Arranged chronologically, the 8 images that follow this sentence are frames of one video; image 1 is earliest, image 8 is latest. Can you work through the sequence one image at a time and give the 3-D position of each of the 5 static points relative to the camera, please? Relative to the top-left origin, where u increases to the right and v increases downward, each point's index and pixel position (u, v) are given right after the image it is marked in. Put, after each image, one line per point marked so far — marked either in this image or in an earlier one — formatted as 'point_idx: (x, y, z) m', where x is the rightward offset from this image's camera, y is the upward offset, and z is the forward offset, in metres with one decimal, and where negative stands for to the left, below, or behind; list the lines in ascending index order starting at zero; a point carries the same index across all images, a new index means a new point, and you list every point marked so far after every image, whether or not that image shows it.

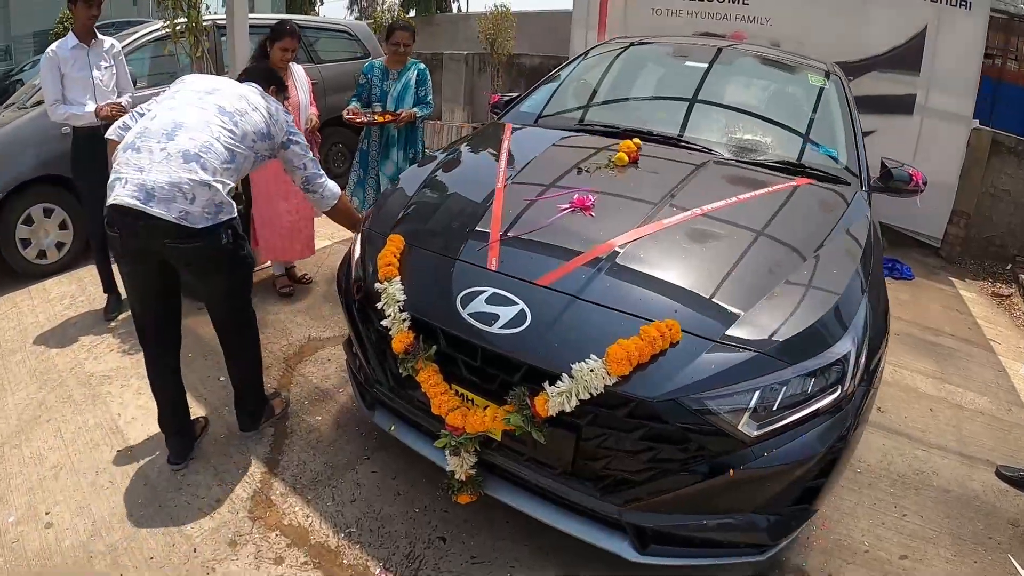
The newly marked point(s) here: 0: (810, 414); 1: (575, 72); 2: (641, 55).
0: (+0.8, -0.3, +1.7) m
1: (+0.4, +1.2, +3.8) m
2: (+0.7, +1.3, +3.7) m
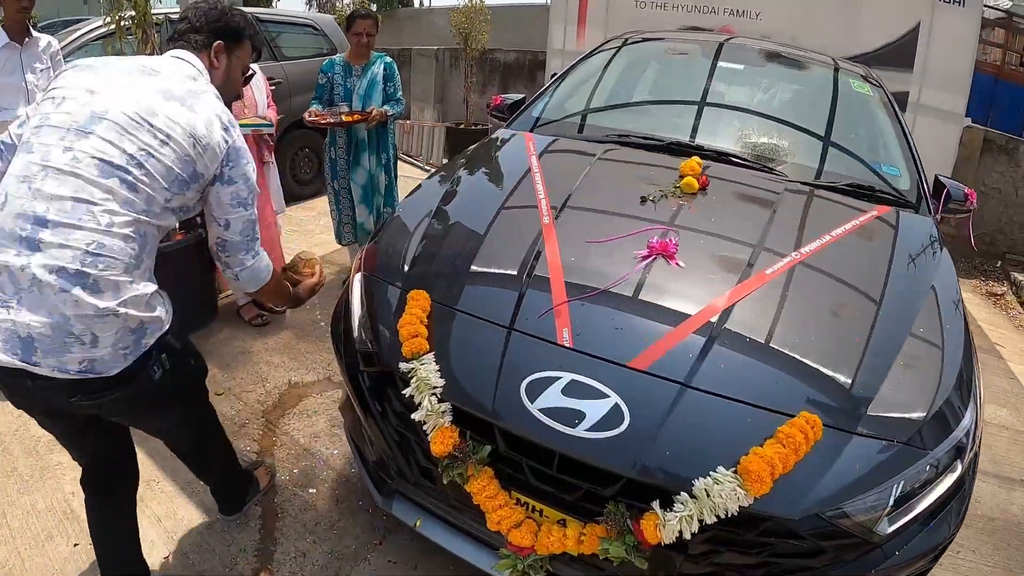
0: (+0.9, -0.4, +1.4) m
1: (+0.3, +1.1, +3.4) m
2: (+0.6, +1.2, +3.4) m
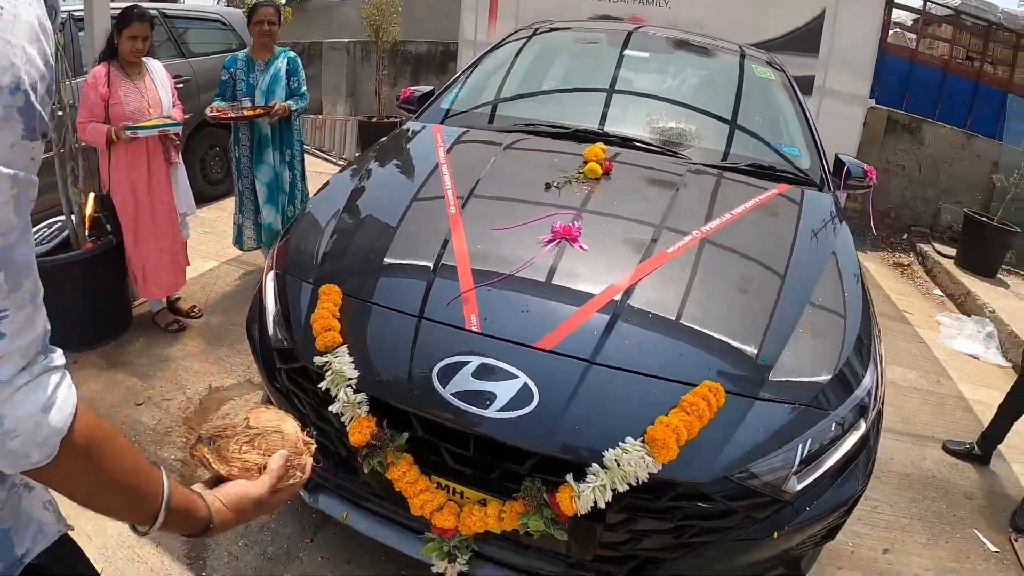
0: (+0.7, -0.4, +1.5) m
1: (-0.1, +1.2, +3.4) m
2: (+0.2, +1.3, +3.4) m
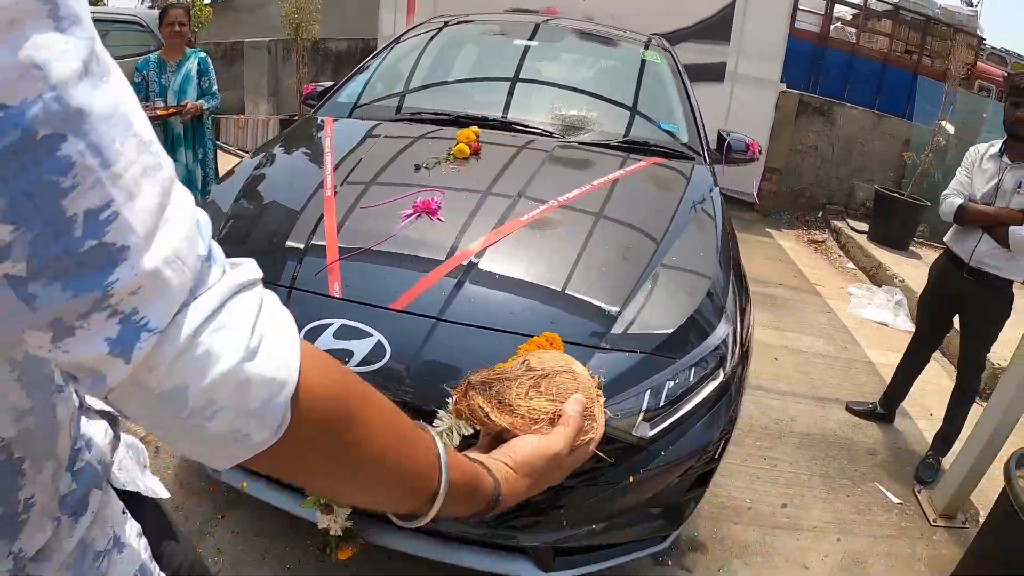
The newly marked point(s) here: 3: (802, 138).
0: (+0.5, -0.3, +1.6) m
1: (-0.6, +1.2, +3.5) m
2: (-0.3, +1.4, +3.5) m
3: (+2.7, +1.4, +6.0) m
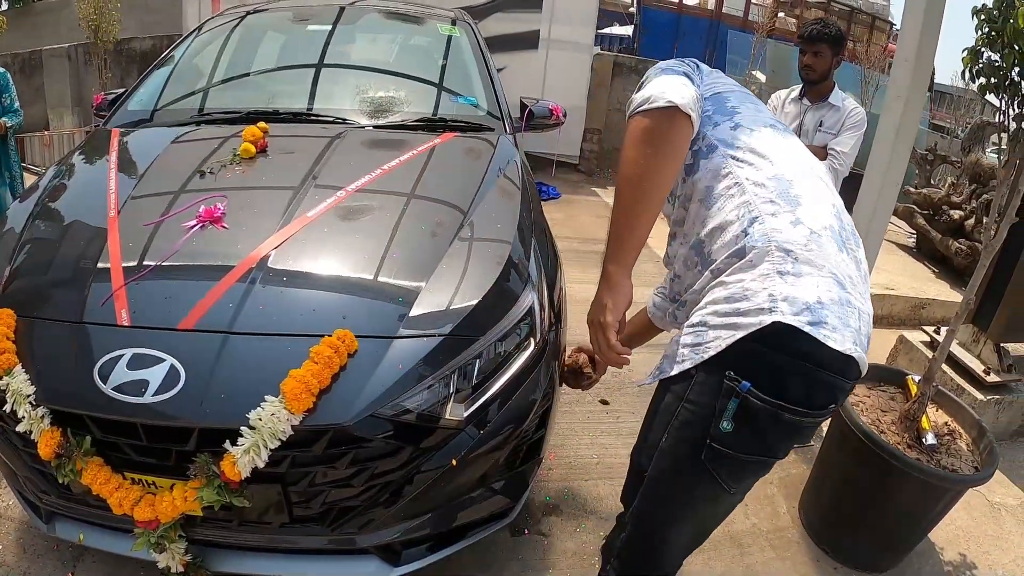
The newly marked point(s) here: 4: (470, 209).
0: (0.0, -0.2, +1.6) m
1: (-1.6, +1.1, +3.2) m
2: (-1.3, +1.3, +3.2) m
3: (+1.1, +1.8, +6.3) m
4: (-0.1, +0.2, +1.9) m
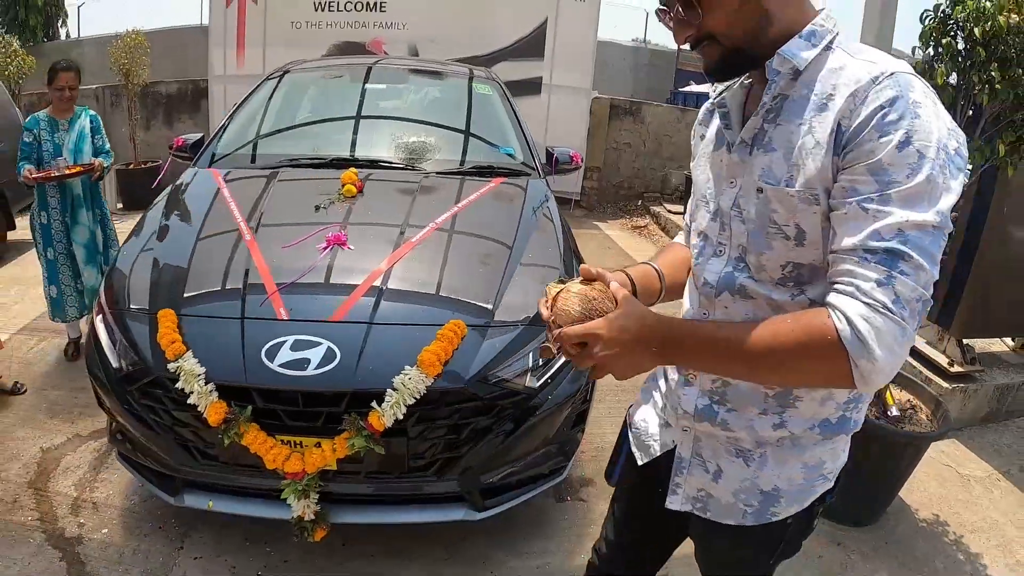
0: (+0.2, -0.2, +2.0) m
1: (-1.5, +1.0, +3.6) m
2: (-1.2, +1.2, +3.7) m
3: (+1.1, +1.6, +6.8) m
4: (0.0, +0.2, +2.3) m
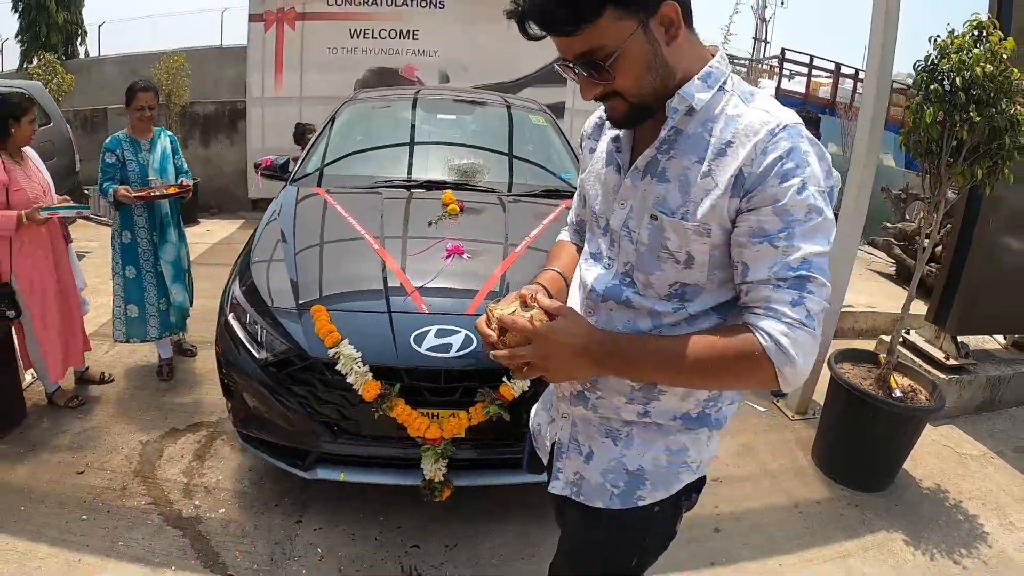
0: (+0.5, -0.2, +2.4) m
1: (-1.2, +1.0, +4.1) m
2: (-0.9, +1.1, +4.2) m
3: (+1.3, +1.5, +7.3) m
4: (+0.3, +0.2, +2.8) m
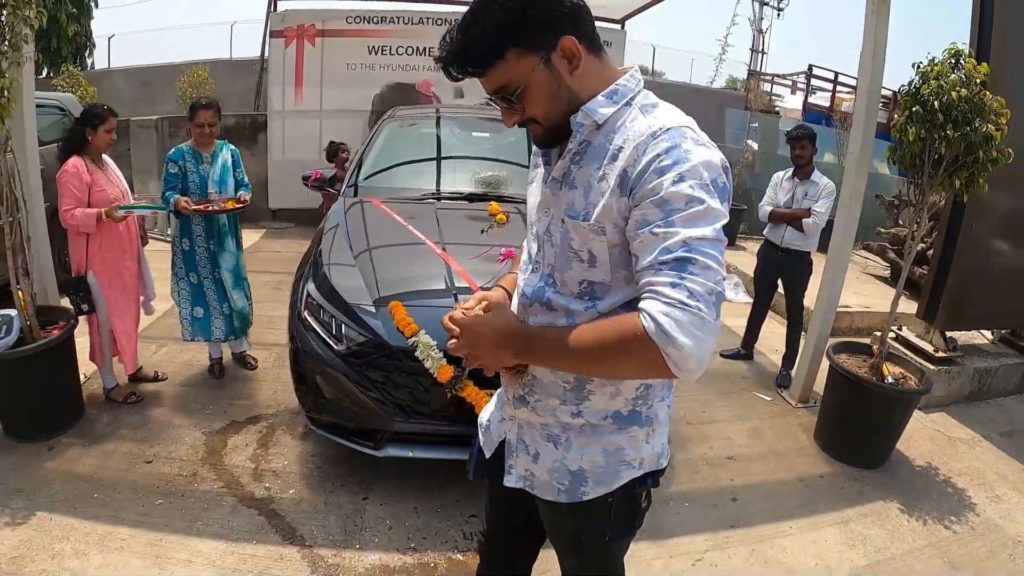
0: (+0.7, -0.2, +2.8) m
1: (-1.0, +1.0, +4.4) m
2: (-0.8, +1.1, +4.5) m
3: (+1.5, +1.5, +7.7) m
4: (+0.5, +0.2, +3.2) m
